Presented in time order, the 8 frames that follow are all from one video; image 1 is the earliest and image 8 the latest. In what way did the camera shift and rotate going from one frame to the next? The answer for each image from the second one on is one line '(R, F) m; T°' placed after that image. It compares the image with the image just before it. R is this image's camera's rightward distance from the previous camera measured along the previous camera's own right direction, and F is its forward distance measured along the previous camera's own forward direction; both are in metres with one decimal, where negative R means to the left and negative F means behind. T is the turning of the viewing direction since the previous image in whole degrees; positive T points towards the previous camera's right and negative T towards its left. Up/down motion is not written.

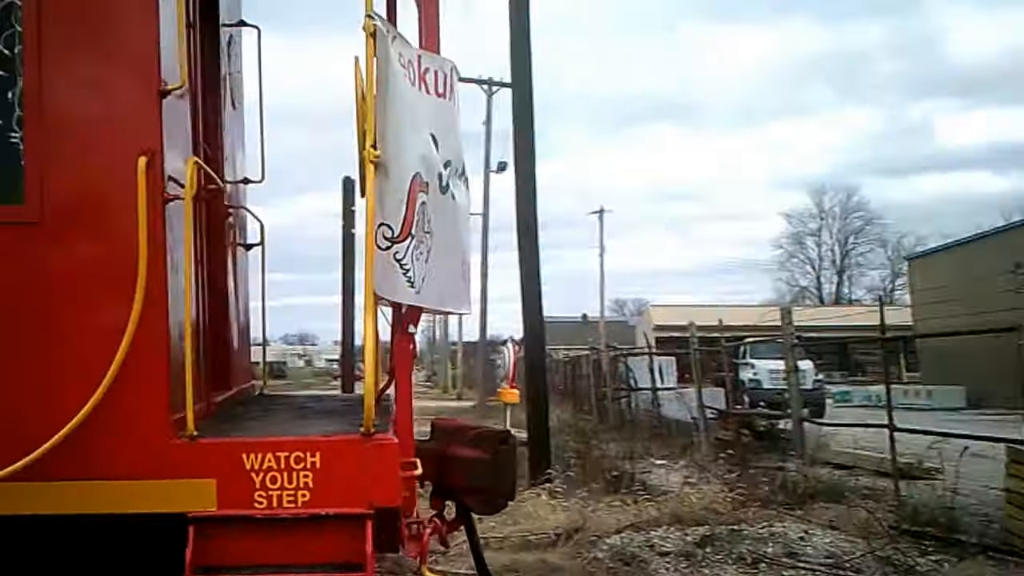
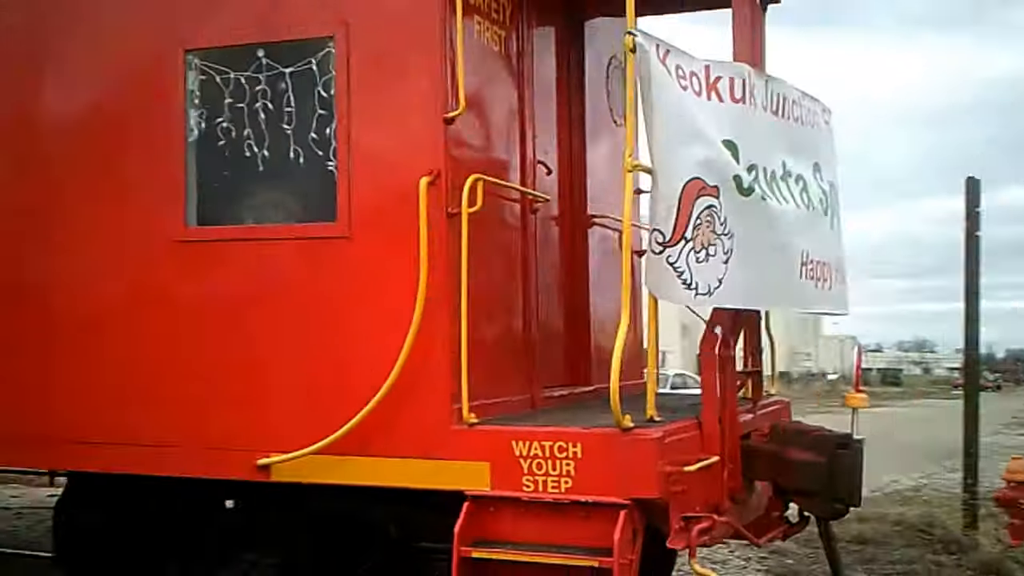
(+0.6, 0.0) m; -25°
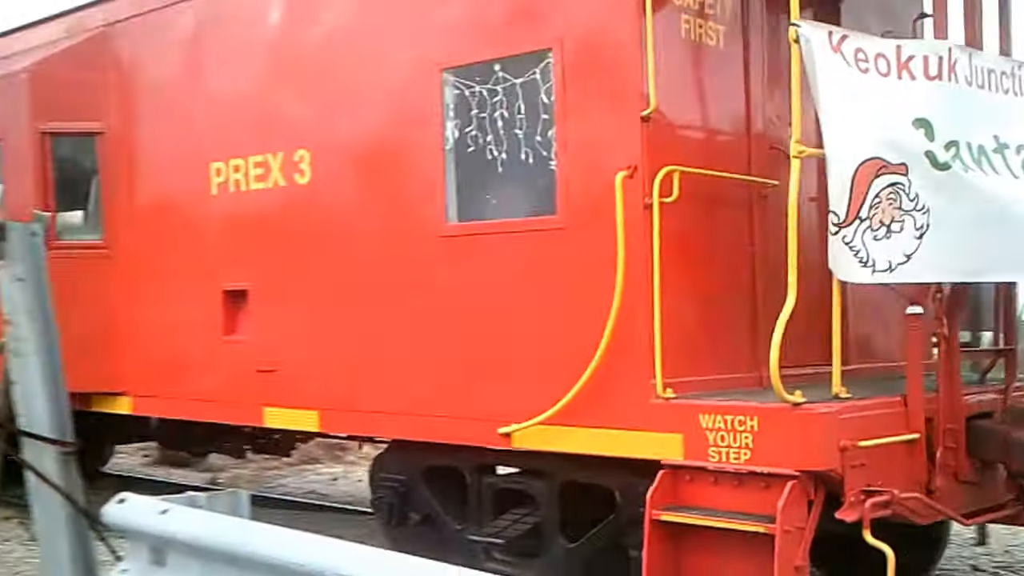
(+0.5, -0.2) m; -20°
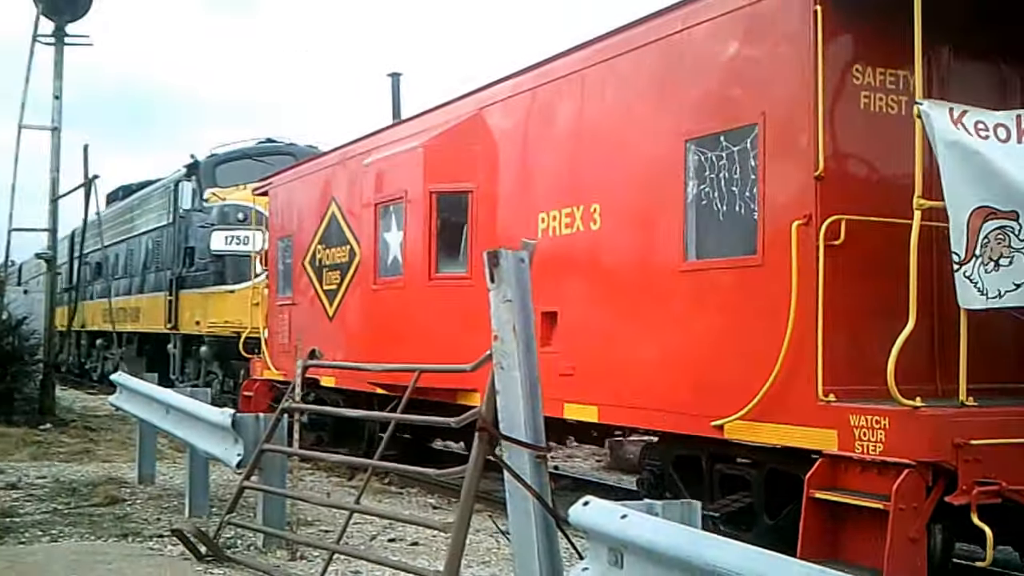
(+0.7, -0.7) m; -20°
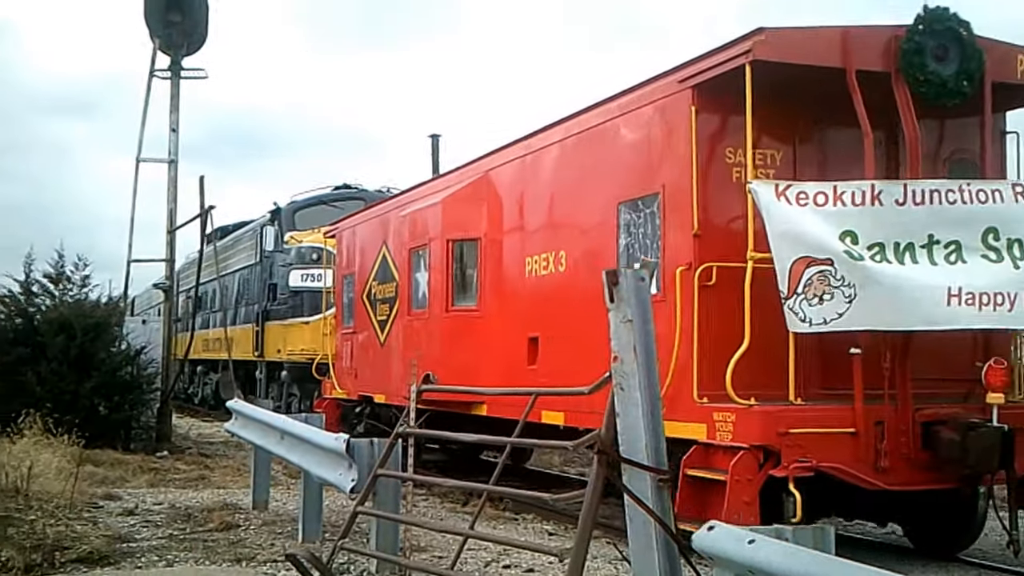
(+0.5, -1.1) m; -4°
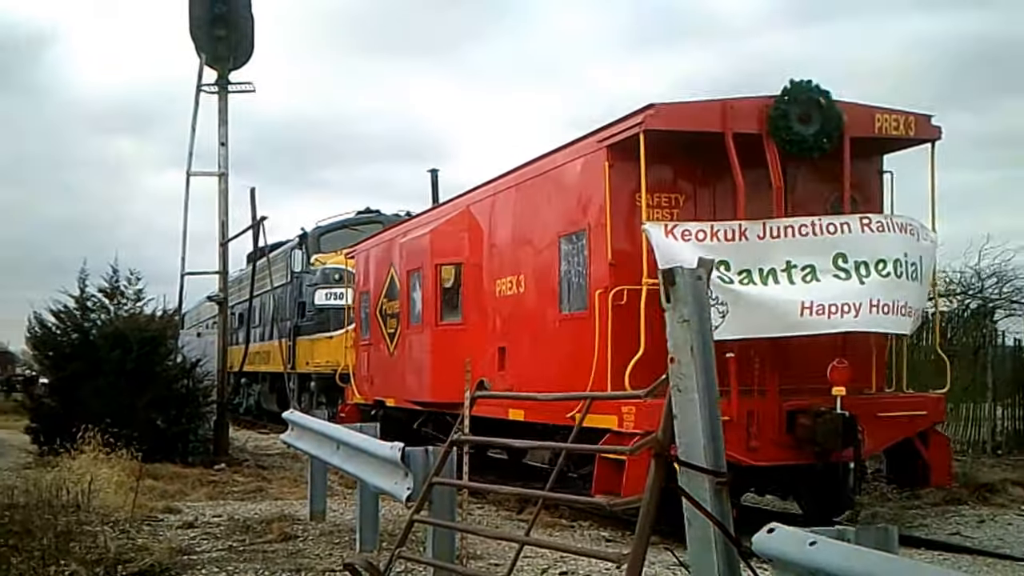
(+0.4, -1.1) m; -2°
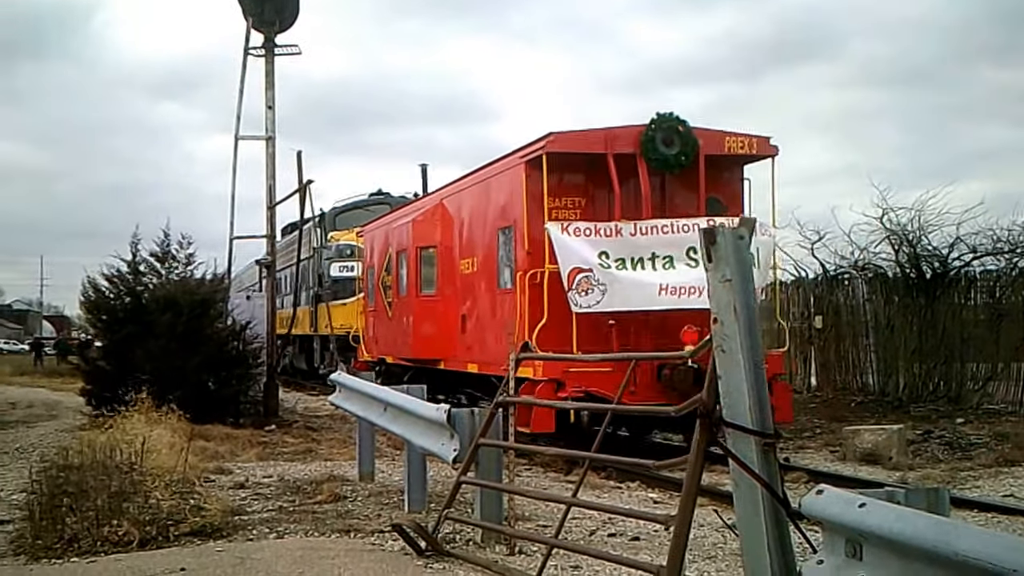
(+0.4, -0.7) m; -2°
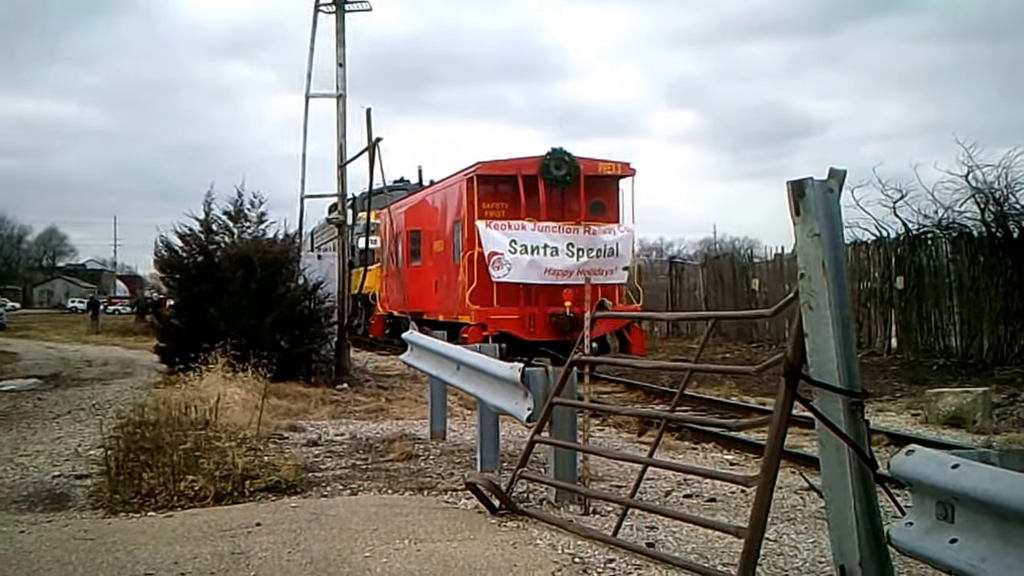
(-3.8, +3.0) m; -3°
